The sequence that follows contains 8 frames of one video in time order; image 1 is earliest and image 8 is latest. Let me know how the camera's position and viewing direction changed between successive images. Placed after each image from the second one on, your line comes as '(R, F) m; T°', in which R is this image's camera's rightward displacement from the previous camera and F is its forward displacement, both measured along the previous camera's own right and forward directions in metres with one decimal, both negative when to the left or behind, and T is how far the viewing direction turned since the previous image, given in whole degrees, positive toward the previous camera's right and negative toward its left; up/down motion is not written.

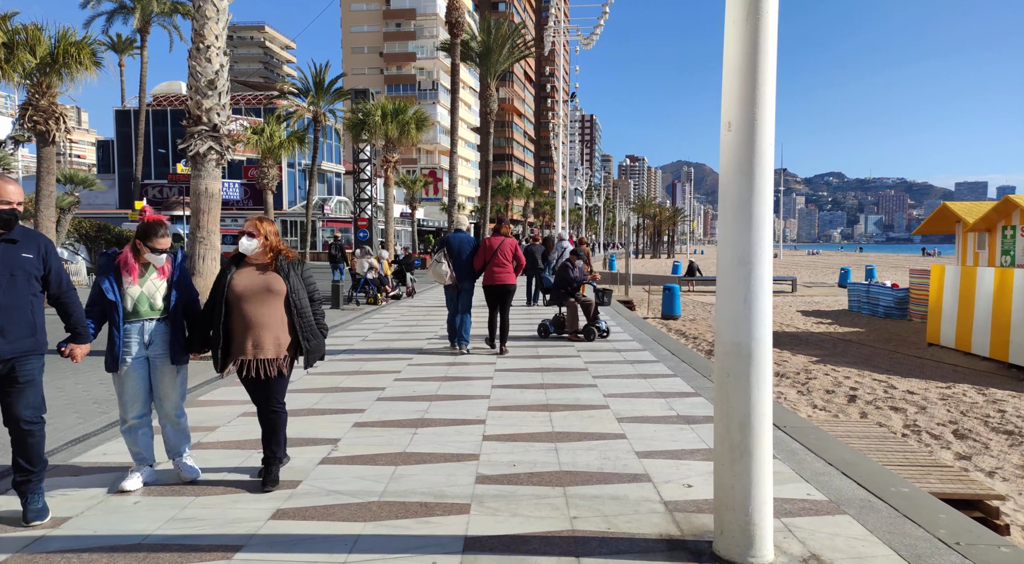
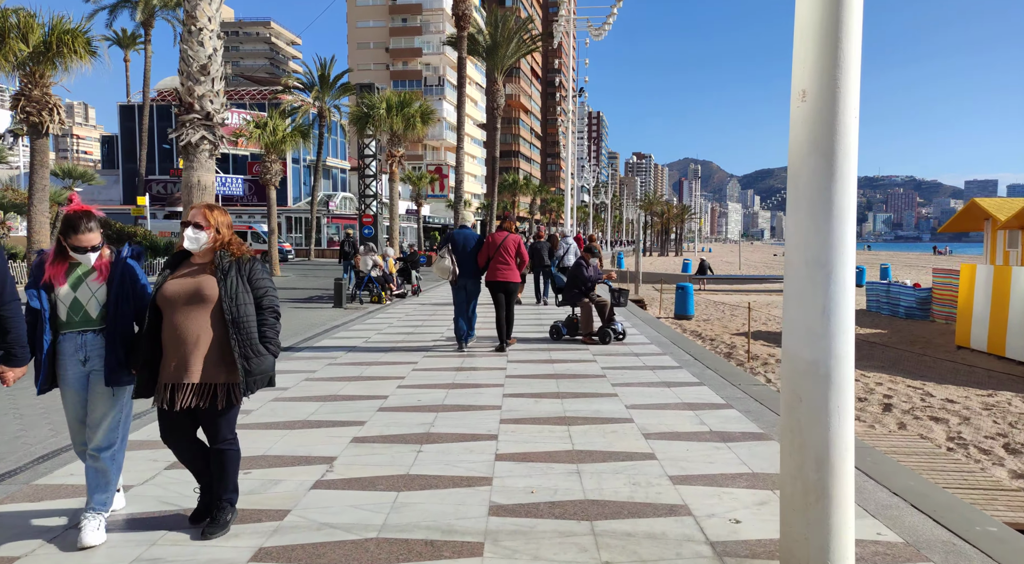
(-0.1, +0.6) m; 0°
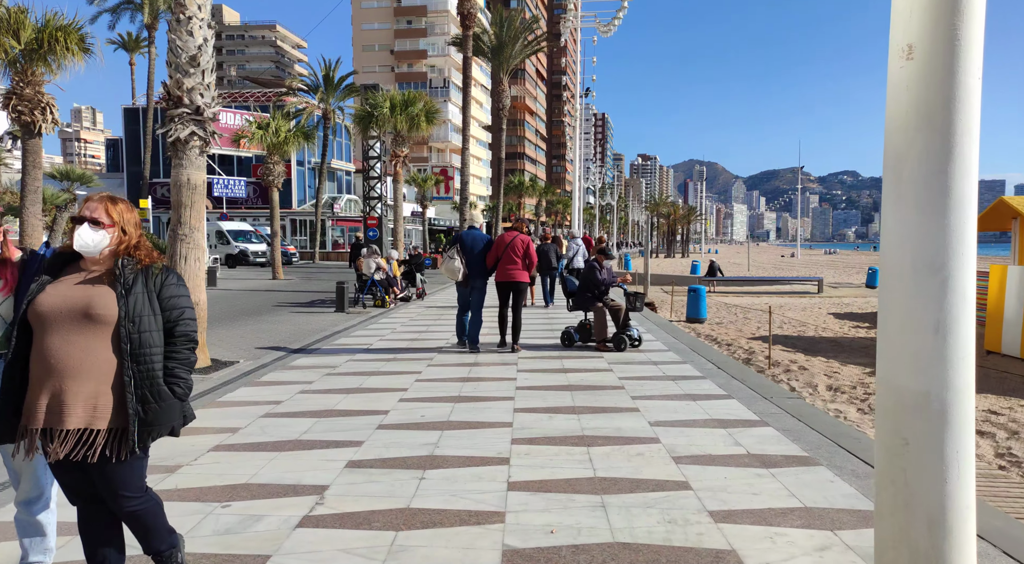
(0.0, +0.6) m; 0°
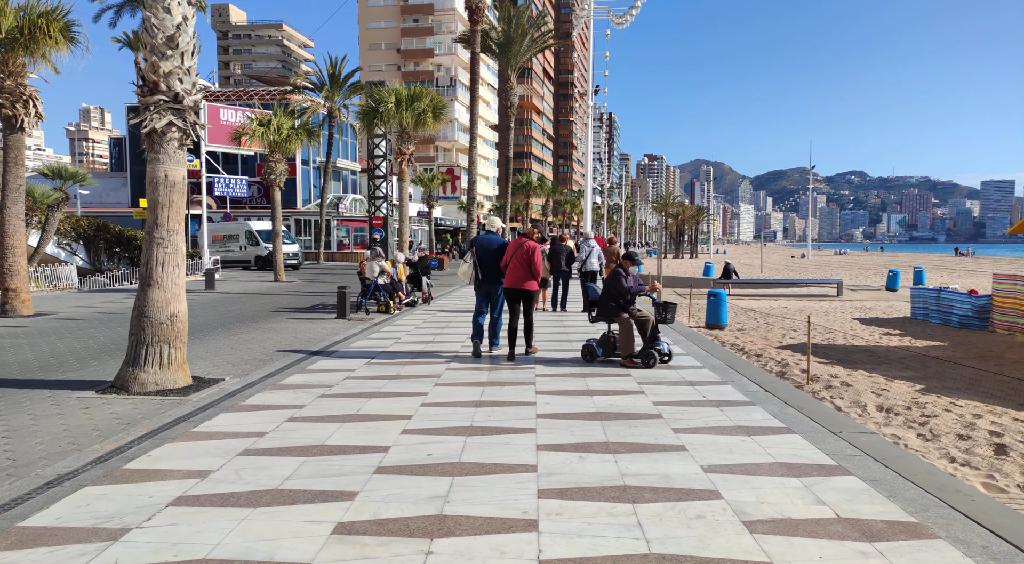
(-0.1, +1.0) m; 0°
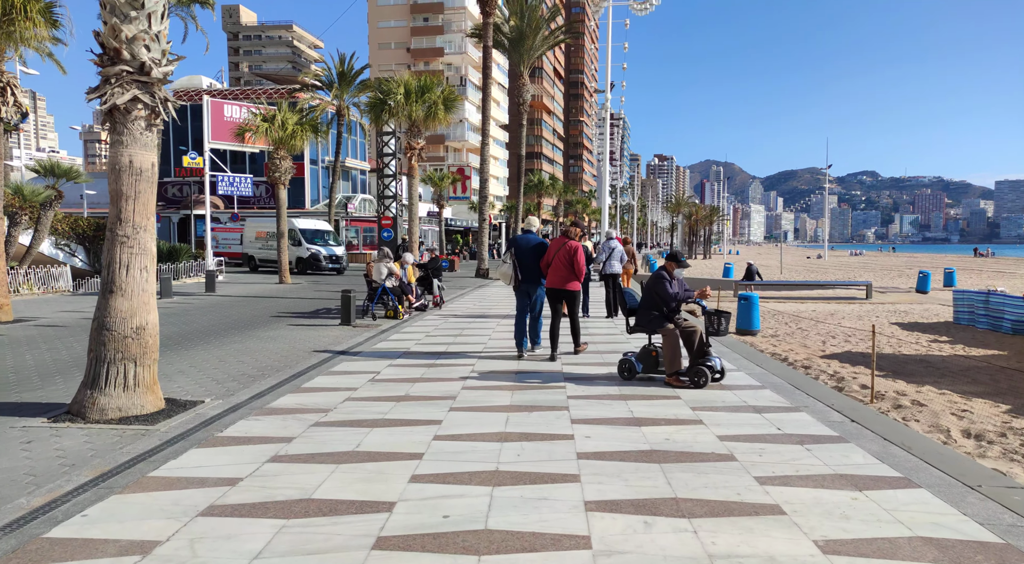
(-0.2, +1.3) m; -1°
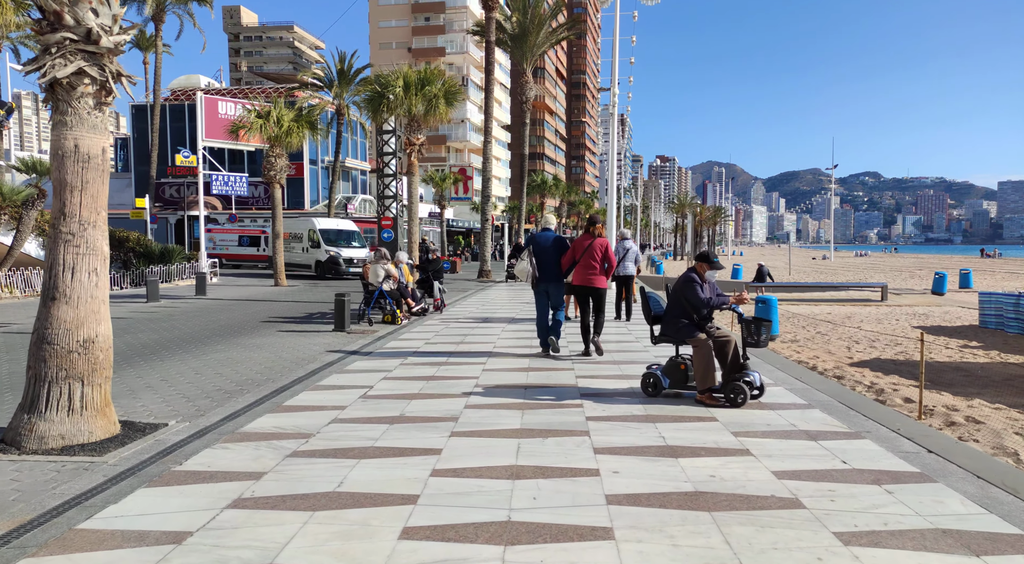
(-0.1, +1.0) m; 0°
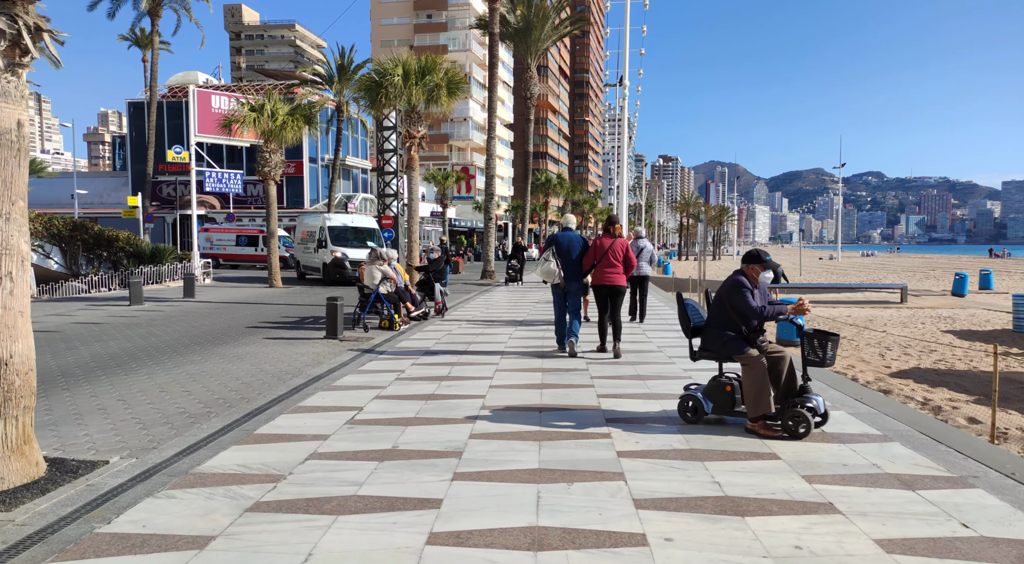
(-0.1, +1.2) m; 0°
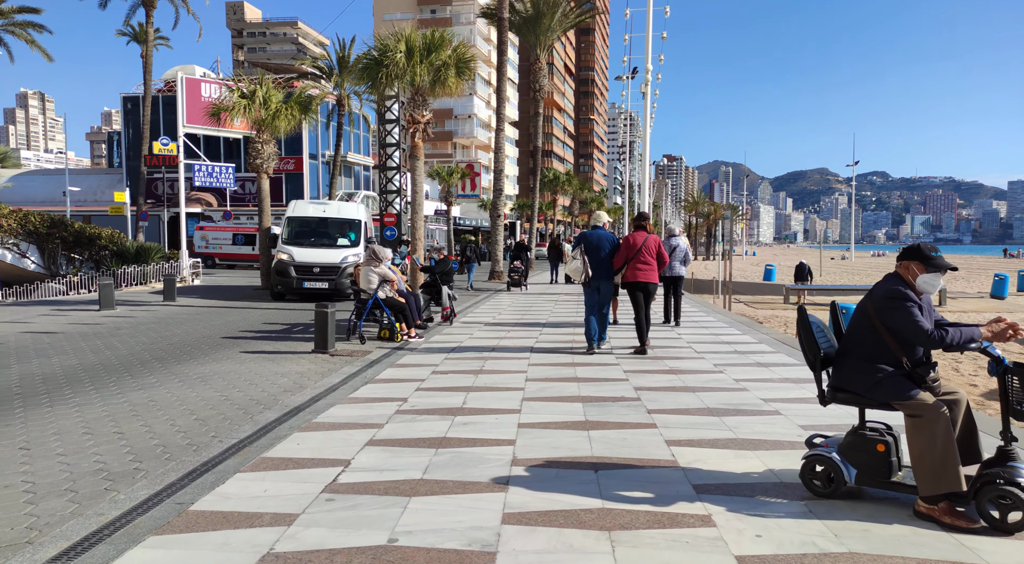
(-0.2, +2.0) m; 0°
